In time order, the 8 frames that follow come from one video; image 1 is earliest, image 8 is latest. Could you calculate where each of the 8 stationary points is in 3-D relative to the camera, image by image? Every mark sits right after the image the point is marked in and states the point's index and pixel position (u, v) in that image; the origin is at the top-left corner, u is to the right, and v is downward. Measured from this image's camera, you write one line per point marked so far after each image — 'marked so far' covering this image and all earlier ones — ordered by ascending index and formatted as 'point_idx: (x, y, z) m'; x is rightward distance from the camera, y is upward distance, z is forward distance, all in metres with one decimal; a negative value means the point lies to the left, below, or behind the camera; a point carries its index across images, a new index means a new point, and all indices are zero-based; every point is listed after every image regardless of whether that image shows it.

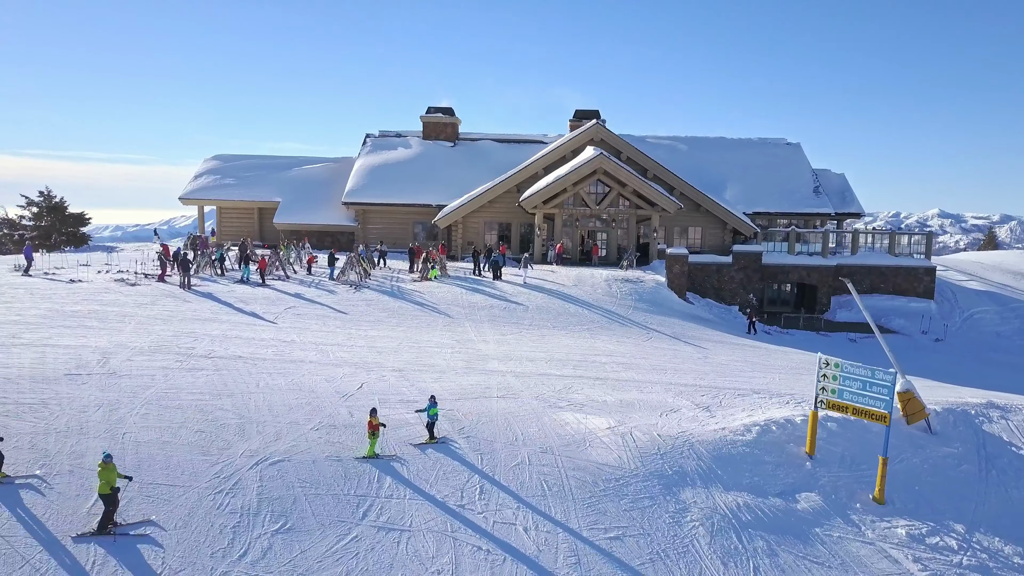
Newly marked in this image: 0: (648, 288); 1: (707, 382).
0: (+4.5, 0.0, +19.9) m
1: (+4.3, -2.0, +13.1) m
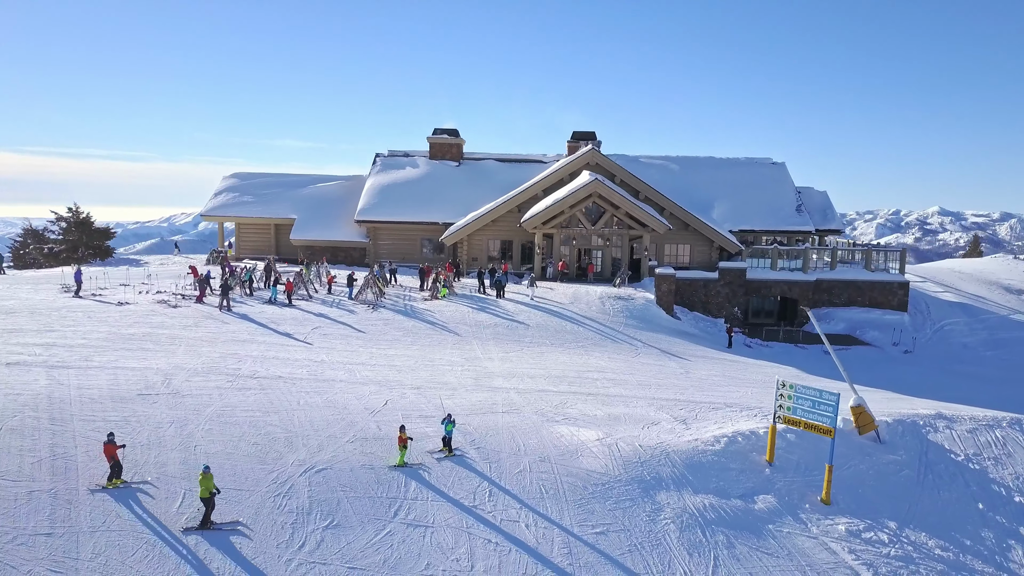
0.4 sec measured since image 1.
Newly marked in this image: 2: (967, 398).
0: (+4.6, -0.6, +21.7) m
1: (+4.4, -2.7, +14.9) m
2: (+14.6, -3.5, +19.0) m
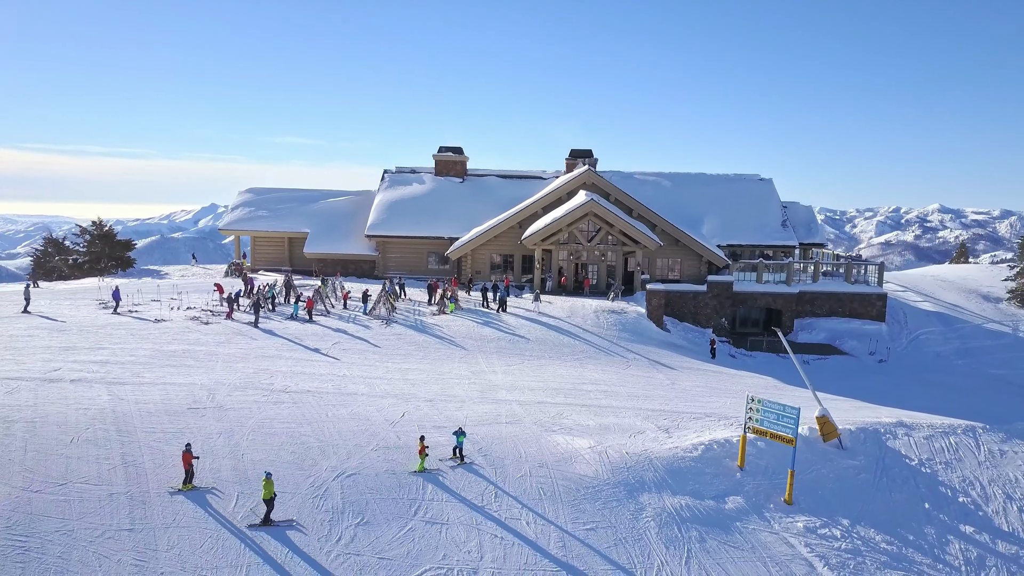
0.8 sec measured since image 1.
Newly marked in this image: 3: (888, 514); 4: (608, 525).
0: (+4.7, -1.2, +23.4) m
1: (+4.5, -3.3, +16.5) m
2: (+14.7, -4.1, +20.7) m
3: (+8.6, -5.2, +13.5) m
4: (+1.9, -4.6, +11.4) m
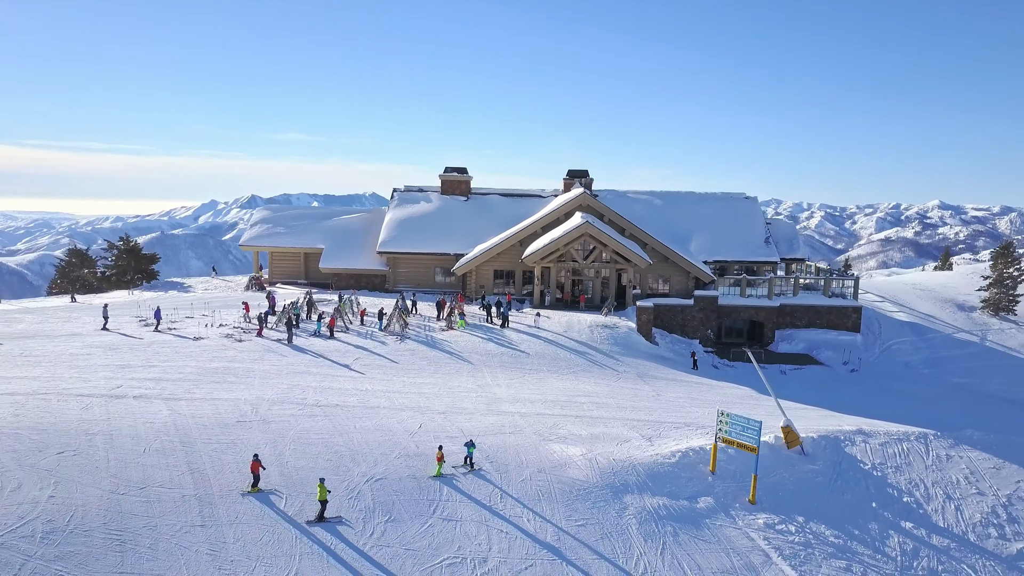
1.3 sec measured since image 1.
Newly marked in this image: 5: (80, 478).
0: (+4.7, -1.9, +25.5) m
1: (+4.5, -4.0, +18.7) m
2: (+14.8, -4.8, +22.9) m
3: (+8.7, -5.9, +15.7) m
4: (+1.9, -5.4, +13.6) m
5: (-9.2, -4.1, +12.7) m
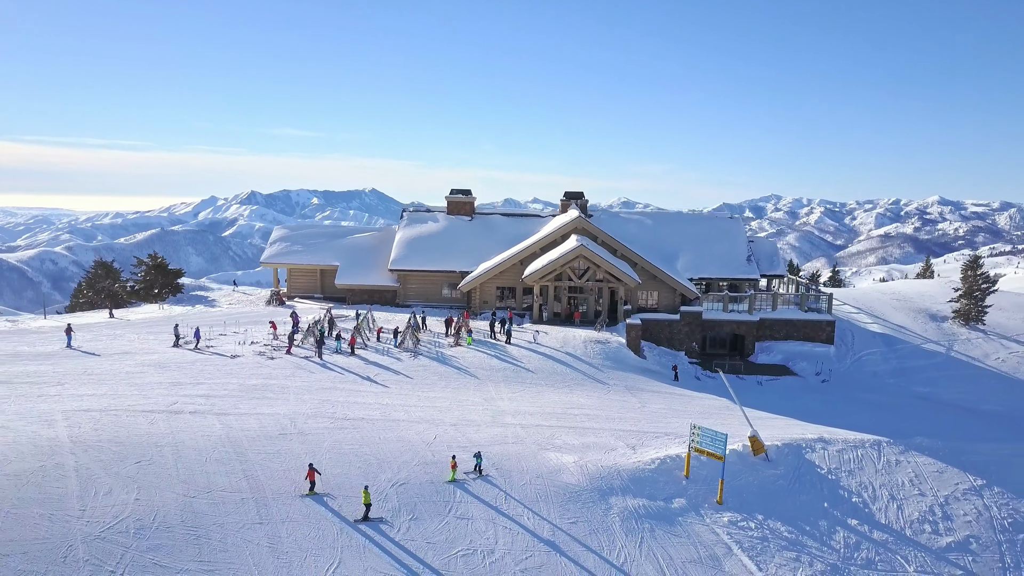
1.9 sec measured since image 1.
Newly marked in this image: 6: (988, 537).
0: (+4.8, -2.8, +28.1) m
1: (+4.6, -5.0, +21.3) m
2: (+14.8, -5.7, +25.5) m
3: (+8.8, -6.9, +18.3) m
4: (+2.0, -6.4, +16.2) m
5: (-9.2, -5.1, +15.3) m
6: (+15.2, -7.9, +18.9) m
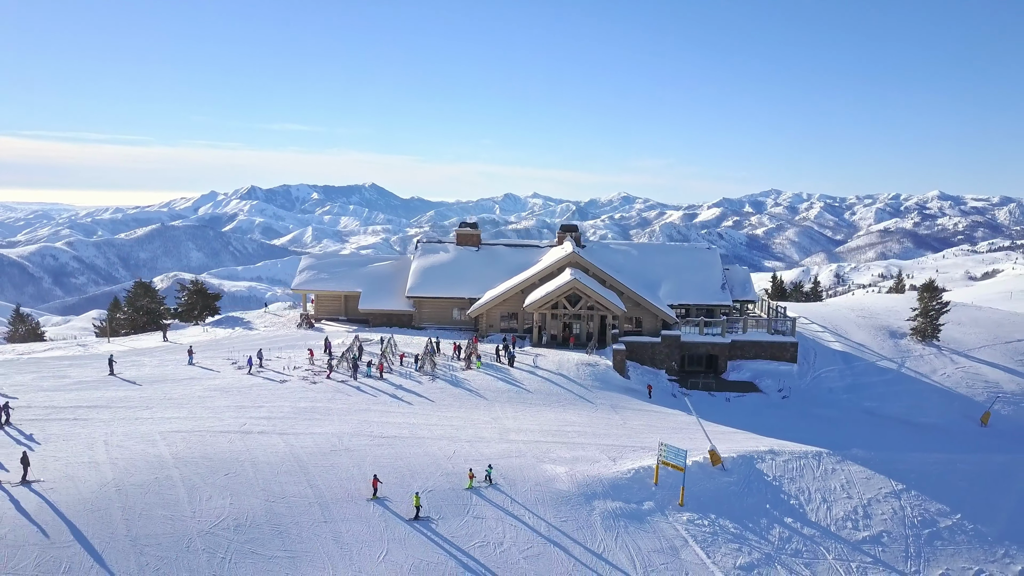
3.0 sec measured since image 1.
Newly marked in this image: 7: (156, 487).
0: (+5.0, -4.5, +32.7) m
1: (+4.8, -6.7, +25.9) m
2: (+15.0, -7.4, +30.1) m
3: (+8.9, -8.7, +23.0) m
4: (+2.2, -8.1, +20.9) m
5: (-9.0, -6.9, +19.9) m
6: (+15.3, -9.7, +23.5) m
7: (-11.7, -6.6, +19.6) m
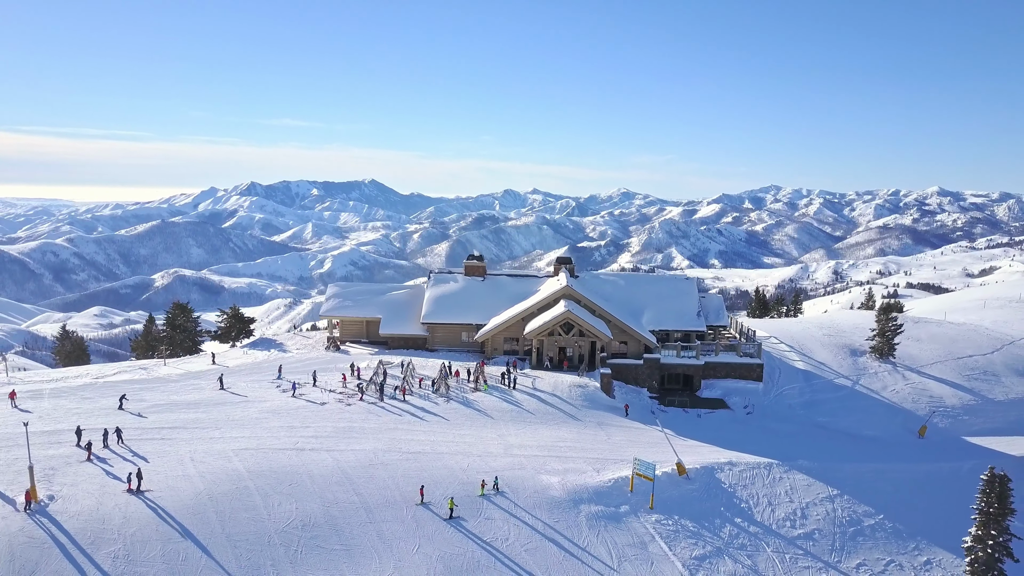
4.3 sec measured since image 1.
0: (+5.1, -6.6, +38.2) m
1: (+4.9, -8.8, +31.4) m
2: (+15.1, -9.5, +35.6) m
3: (+9.0, -10.8, +28.5) m
4: (+2.3, -10.3, +26.3) m
5: (-8.9, -9.0, +25.4) m
6: (+15.5, -11.8, +29.0) m
7: (-11.6, -8.7, +25.0) m
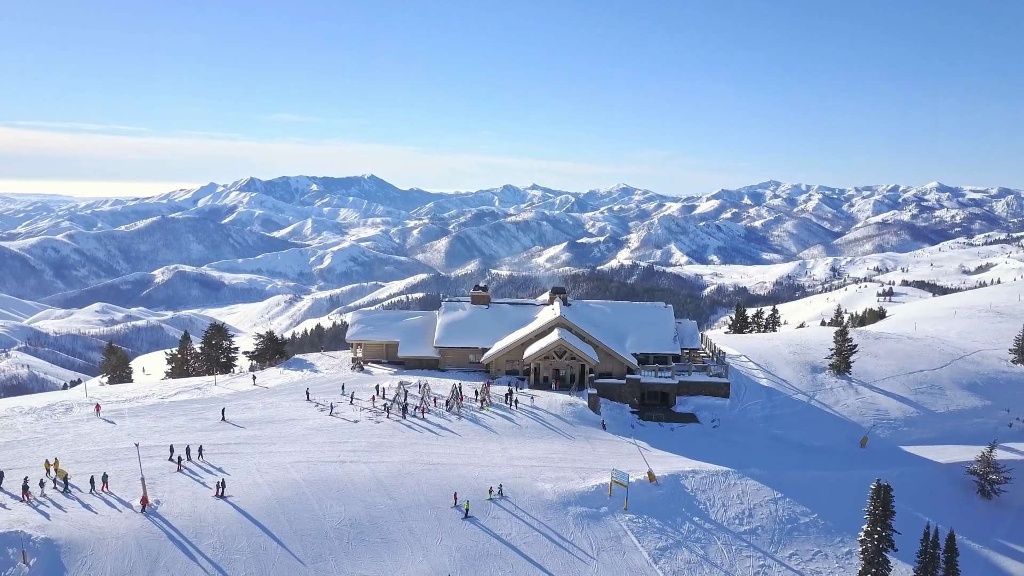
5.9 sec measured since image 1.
0: (+5.2, -9.1, +44.9) m
1: (+5.0, -11.4, +38.2) m
2: (+15.2, -12.1, +42.4) m
3: (+9.1, -13.4, +35.3) m
4: (+2.4, -12.9, +33.1) m
5: (-8.8, -11.6, +32.2) m
6: (+15.6, -14.4, +35.8) m
7: (-11.5, -11.3, +31.8) m
